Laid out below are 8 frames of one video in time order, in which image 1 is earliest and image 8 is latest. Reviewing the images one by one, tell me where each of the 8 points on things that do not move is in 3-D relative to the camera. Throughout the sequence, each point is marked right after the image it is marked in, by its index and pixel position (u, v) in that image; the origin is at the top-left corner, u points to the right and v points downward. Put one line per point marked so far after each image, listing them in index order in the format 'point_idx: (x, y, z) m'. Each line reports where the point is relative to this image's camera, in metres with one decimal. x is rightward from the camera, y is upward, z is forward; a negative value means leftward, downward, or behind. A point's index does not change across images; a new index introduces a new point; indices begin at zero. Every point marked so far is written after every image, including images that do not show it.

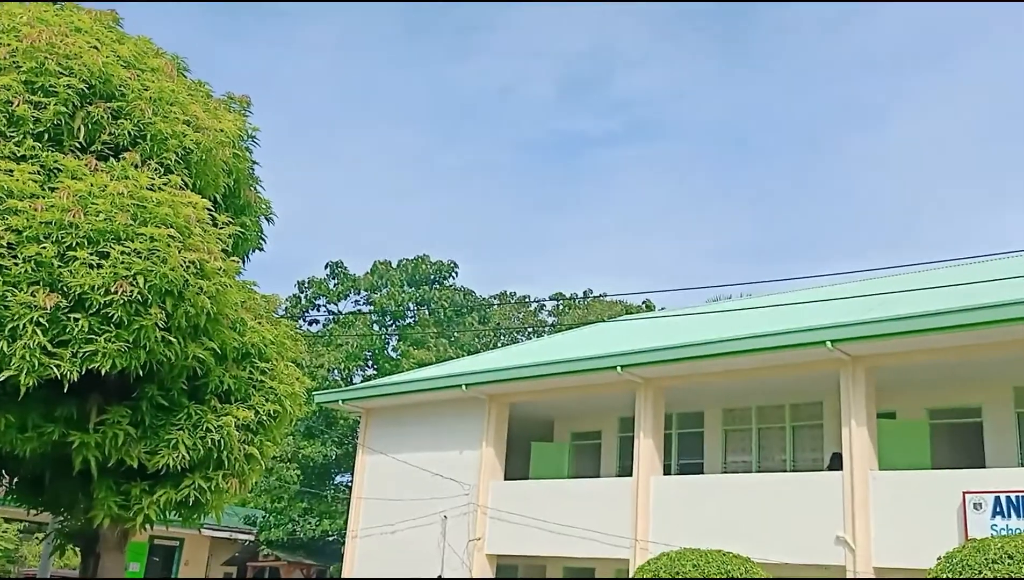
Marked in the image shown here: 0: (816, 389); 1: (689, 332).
0: (+5.4, -1.8, +14.6) m
1: (+3.2, -0.8, +14.9) m
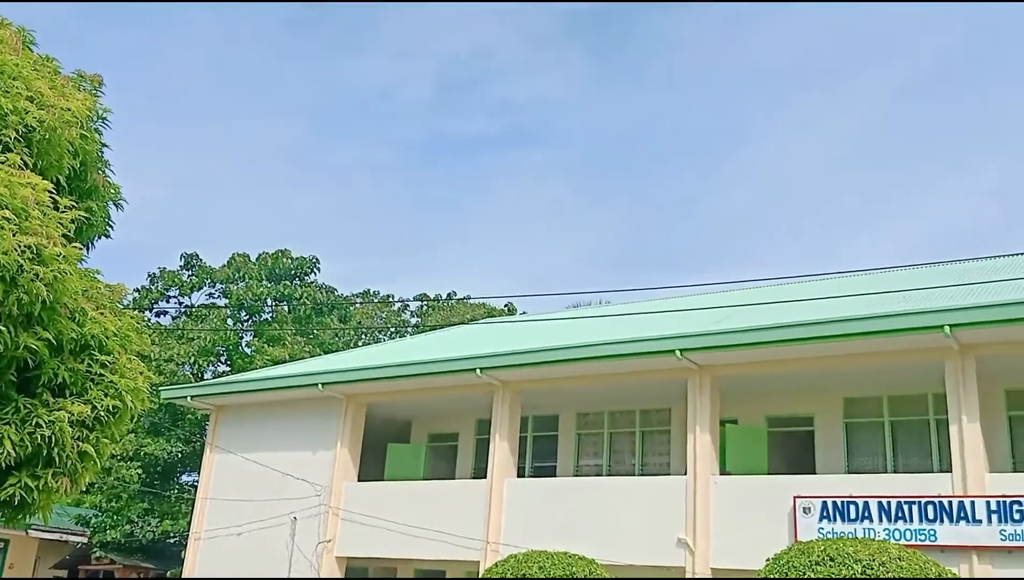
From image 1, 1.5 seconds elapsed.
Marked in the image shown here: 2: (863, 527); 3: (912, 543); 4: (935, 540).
0: (+2.8, -1.9, +15.1) m
1: (+0.7, -0.9, +15.1) m
2: (+5.7, -3.8, +13.2) m
3: (+6.3, -4.0, +12.9) m
4: (+6.6, -3.9, +12.8) m
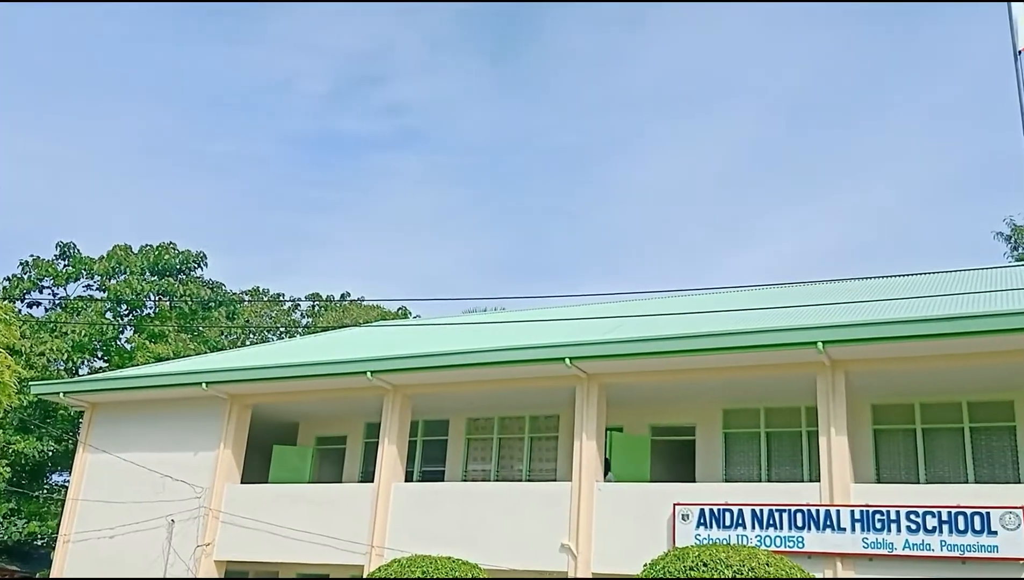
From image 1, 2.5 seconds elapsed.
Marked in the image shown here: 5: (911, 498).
0: (+0.8, -2.1, +15.2) m
1: (-1.3, -0.9, +15.1) m
2: (+3.8, -4.1, +13.7) m
3: (+4.4, -4.3, +13.5) m
4: (+4.8, -4.2, +13.4) m
5: (+6.4, -3.3, +13.1) m
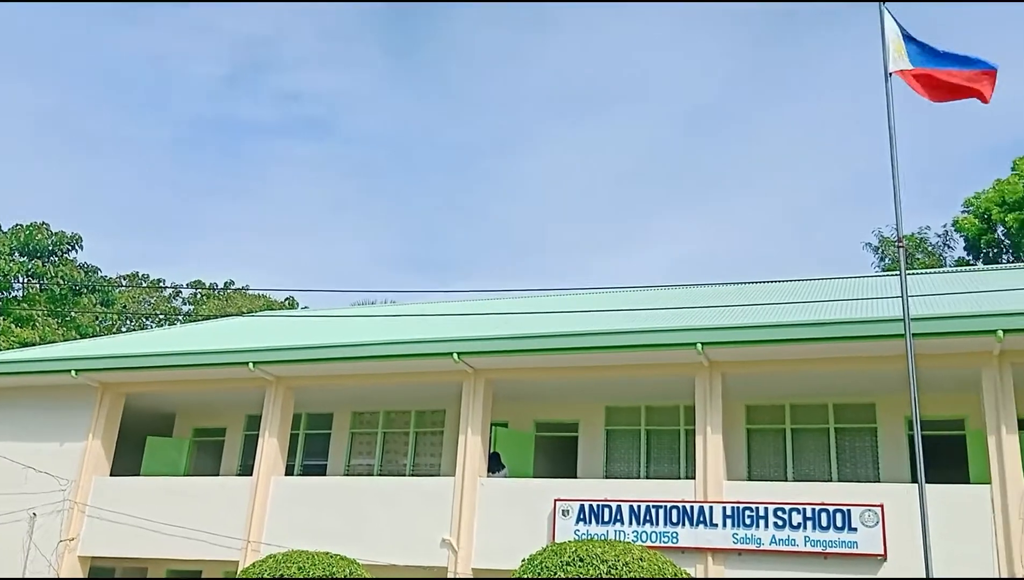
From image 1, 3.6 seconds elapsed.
0: (-1.3, -2.0, +15.2) m
1: (-3.3, -0.8, +14.8) m
2: (+1.7, -4.1, +14.0) m
3: (+2.4, -4.3, +13.8) m
4: (+2.8, -4.2, +13.7) m
5: (+4.5, -3.4, +13.6) m
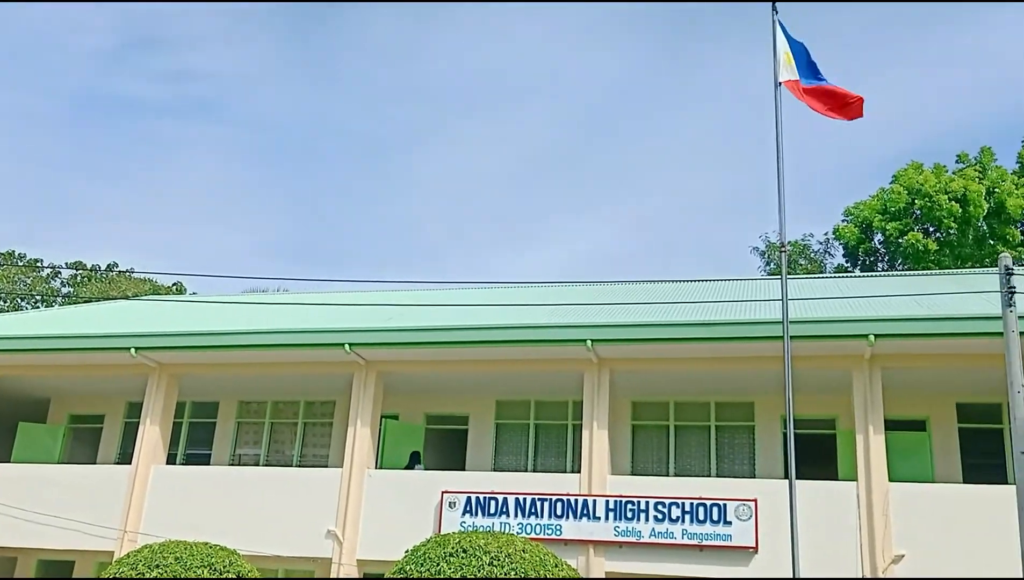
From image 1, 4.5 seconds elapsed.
0: (-3.3, -1.8, +15.1) m
1: (-5.3, -0.5, +14.5) m
2: (-0.2, -4.0, +14.1) m
3: (+0.5, -4.2, +14.0) m
4: (+0.8, -4.2, +14.0) m
5: (+2.5, -3.4, +14.0) m
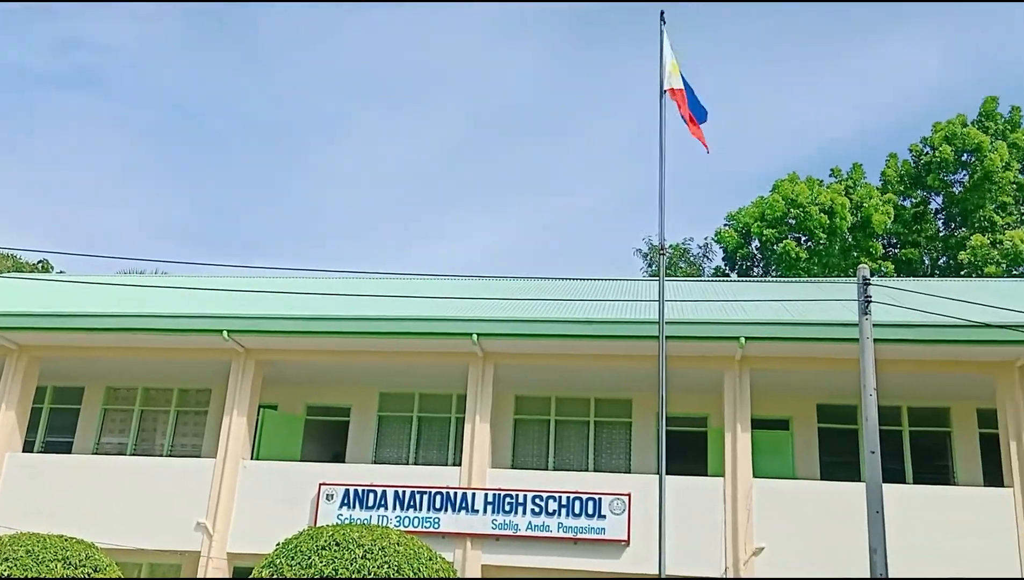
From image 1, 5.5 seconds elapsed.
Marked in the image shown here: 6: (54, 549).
0: (-5.4, -1.5, +14.6) m
1: (-7.2, -0.2, +13.8) m
2: (-2.3, -3.8, +14.0) m
3: (-1.6, -4.1, +14.0) m
4: (-1.3, -4.0, +14.0) m
5: (+0.5, -3.4, +14.2) m
6: (-6.9, -3.9, +12.2) m
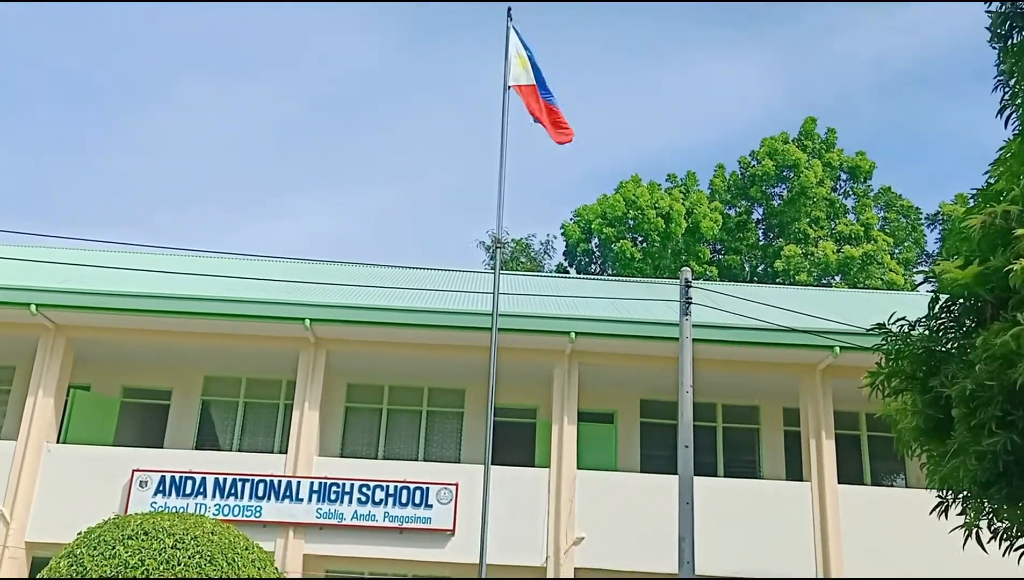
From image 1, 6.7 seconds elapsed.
0: (-8.3, -1.0, +13.6) m
1: (-9.9, +0.4, +12.6) m
2: (-5.2, -3.5, +13.5) m
3: (-4.6, -3.8, +13.5) m
4: (-4.2, -3.7, +13.6) m
5: (-2.5, -3.1, +14.1) m
6: (-9.5, -3.3, +11.1) m
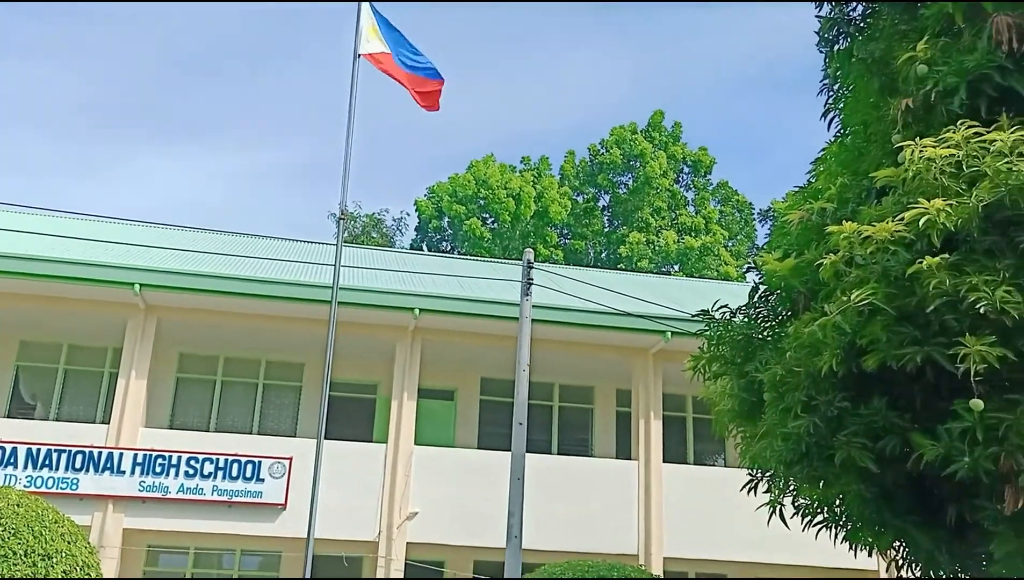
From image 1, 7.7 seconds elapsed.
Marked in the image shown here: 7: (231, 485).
0: (-10.9, -0.3, +12.4) m
1: (-12.3, +1.2, +11.1) m
2: (-7.9, -2.8, +12.7) m
3: (-7.3, -3.1, +12.9) m
4: (-7.0, -3.1, +13.0) m
5: (-5.3, -2.6, +13.7) m
6: (-11.8, -2.6, +9.8) m
7: (-4.7, -3.2, +13.6) m
